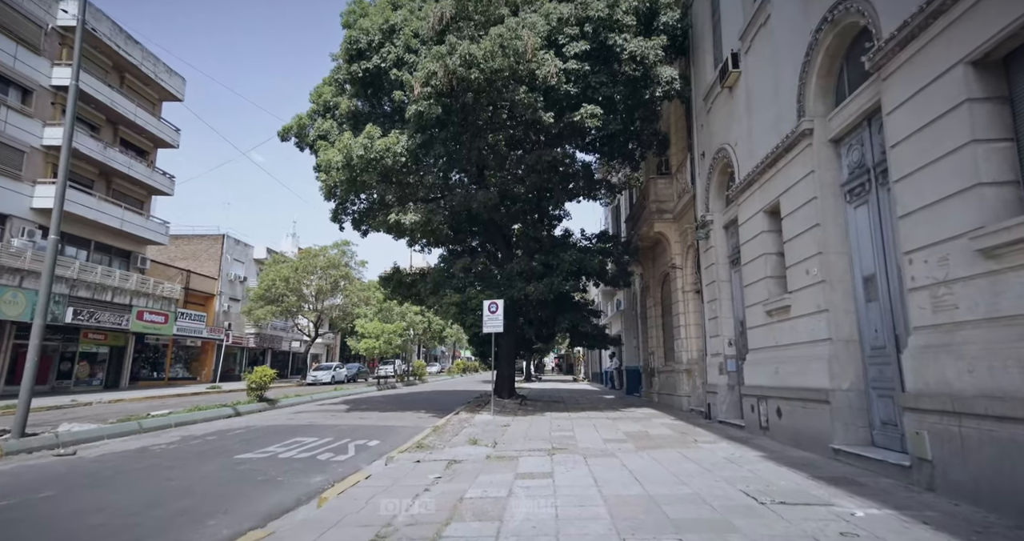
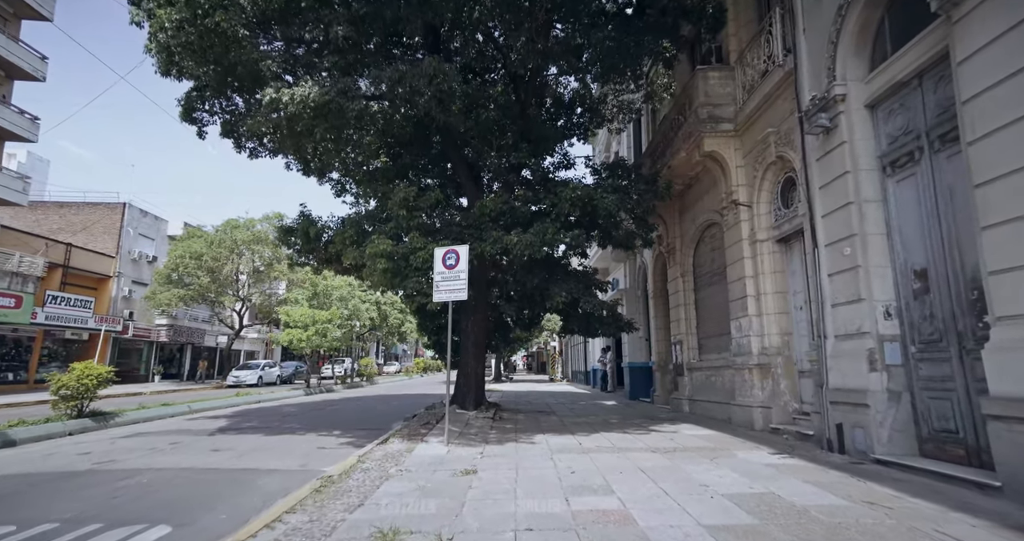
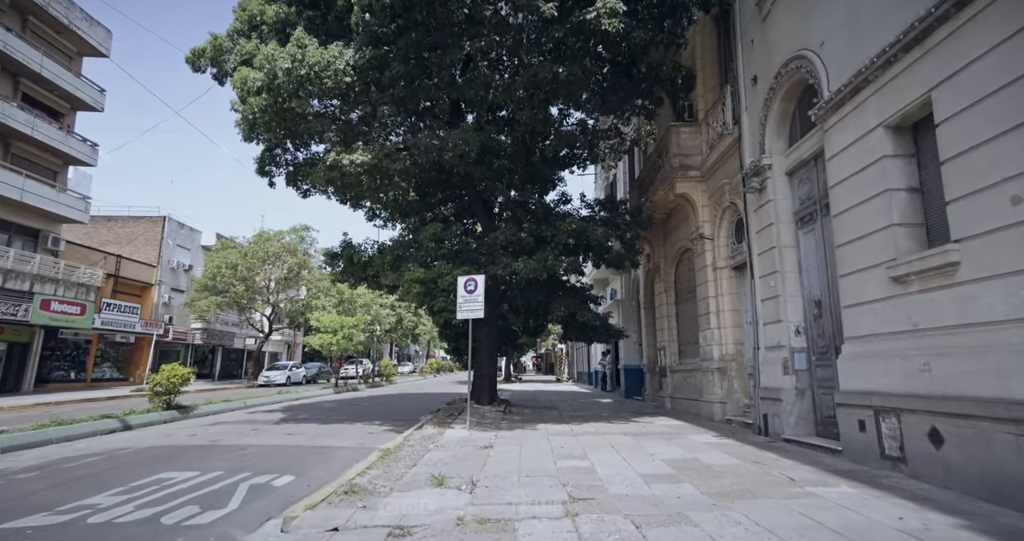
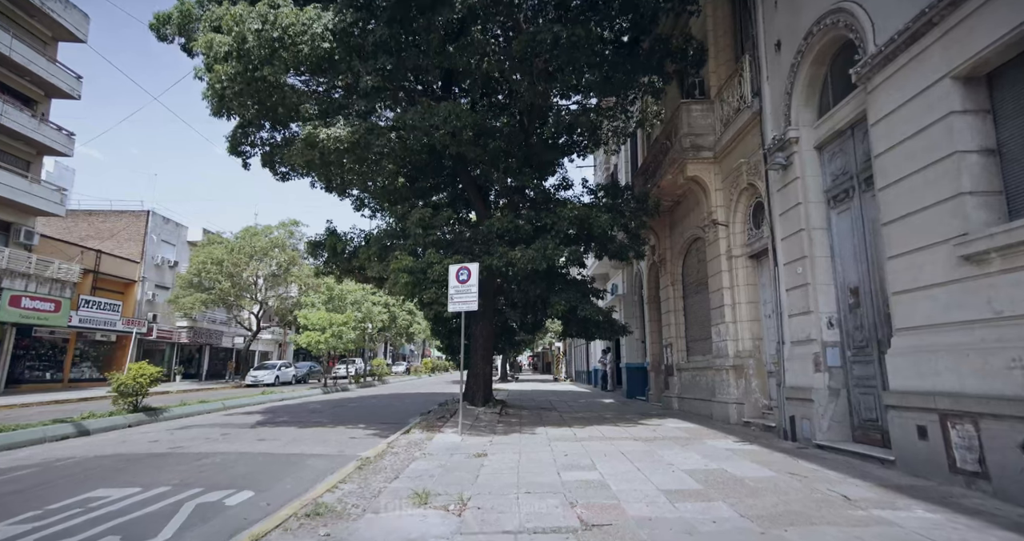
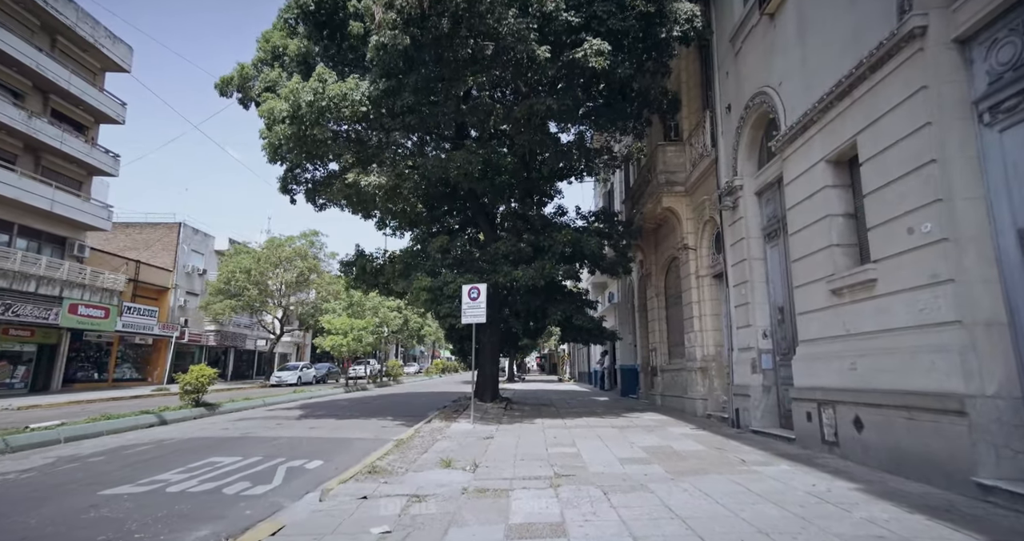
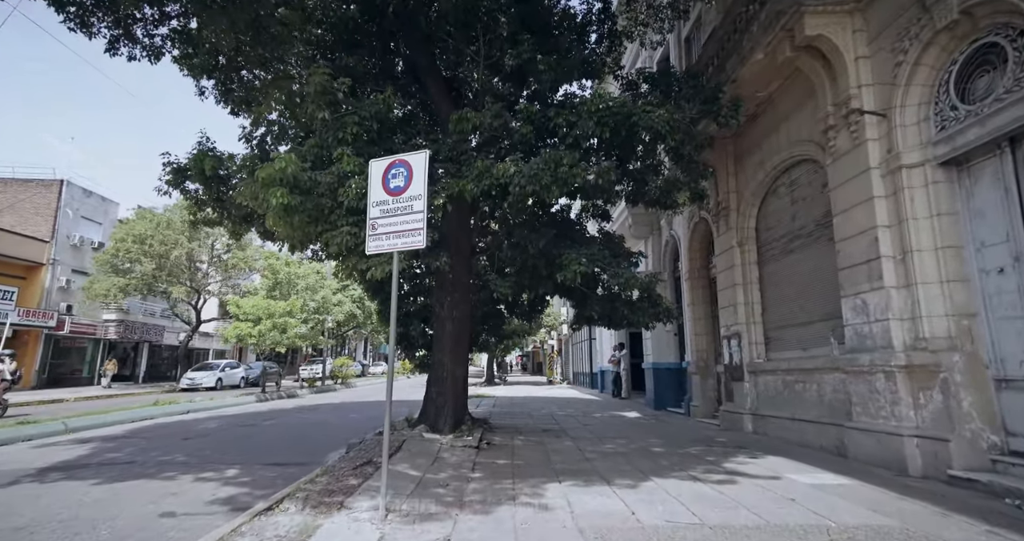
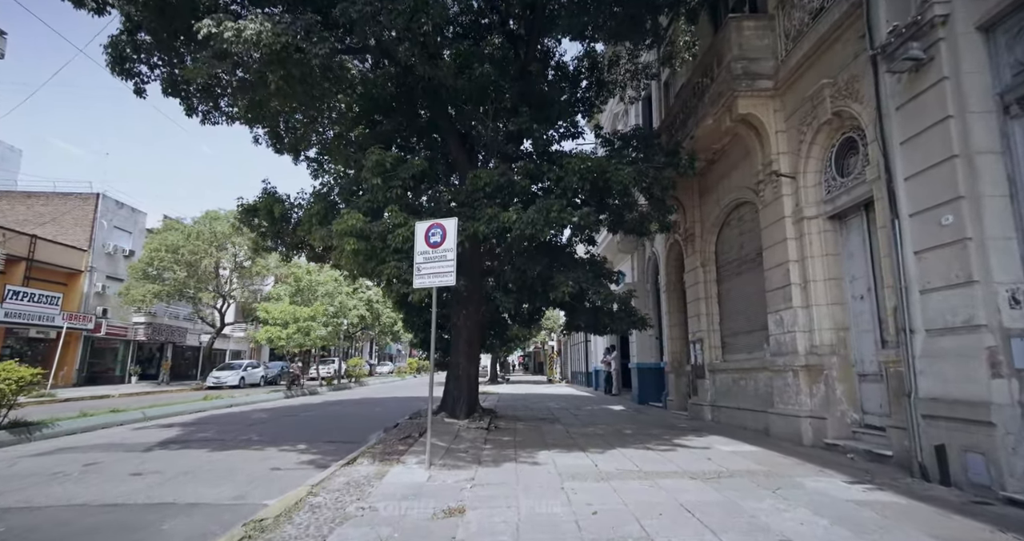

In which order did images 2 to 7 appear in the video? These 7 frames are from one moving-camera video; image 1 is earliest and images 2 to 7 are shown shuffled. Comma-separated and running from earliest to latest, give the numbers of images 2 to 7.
5, 3, 4, 2, 7, 6
